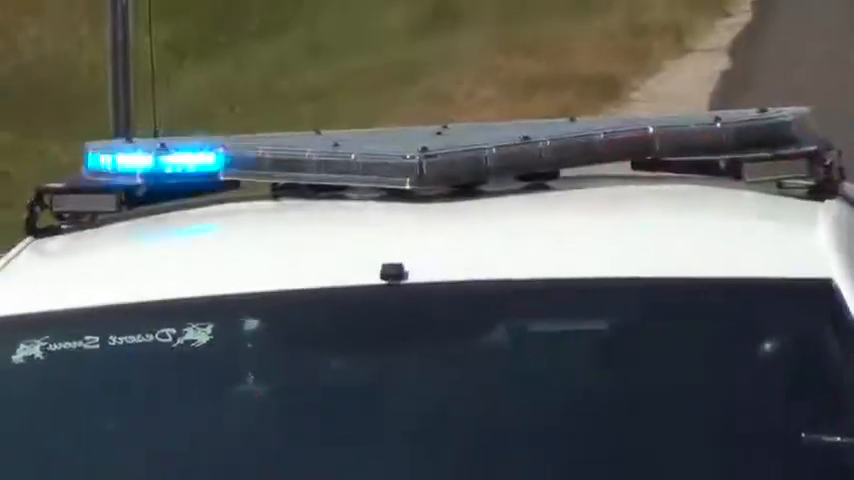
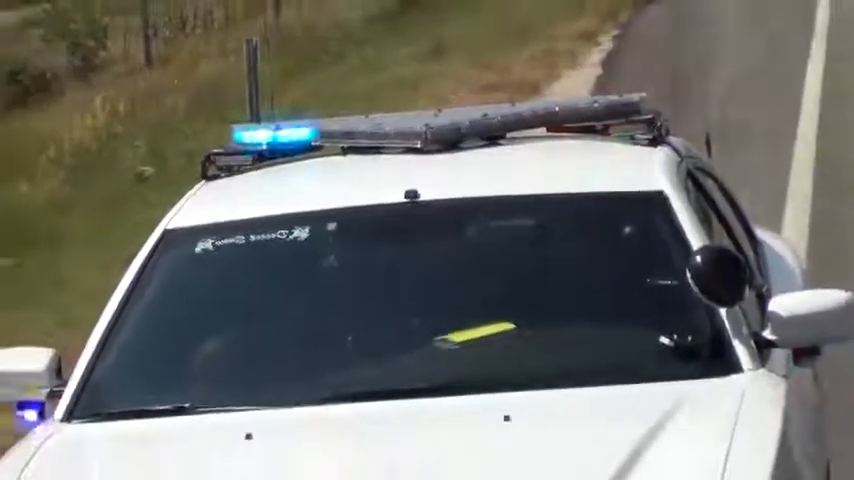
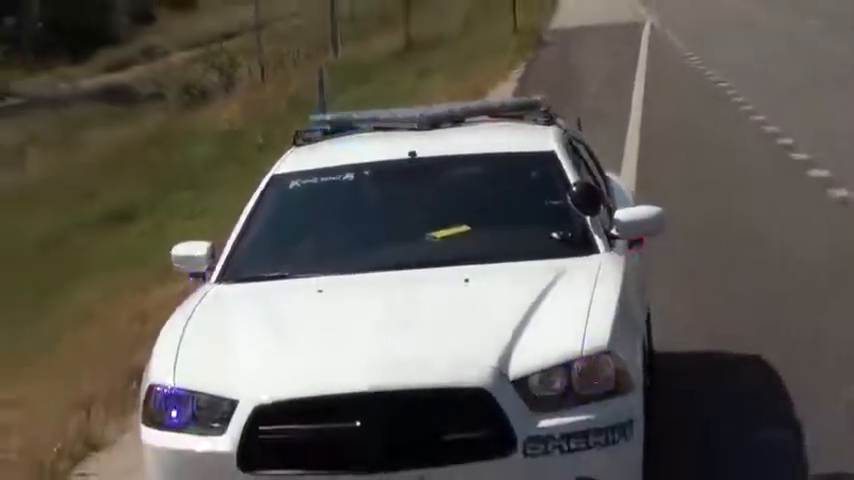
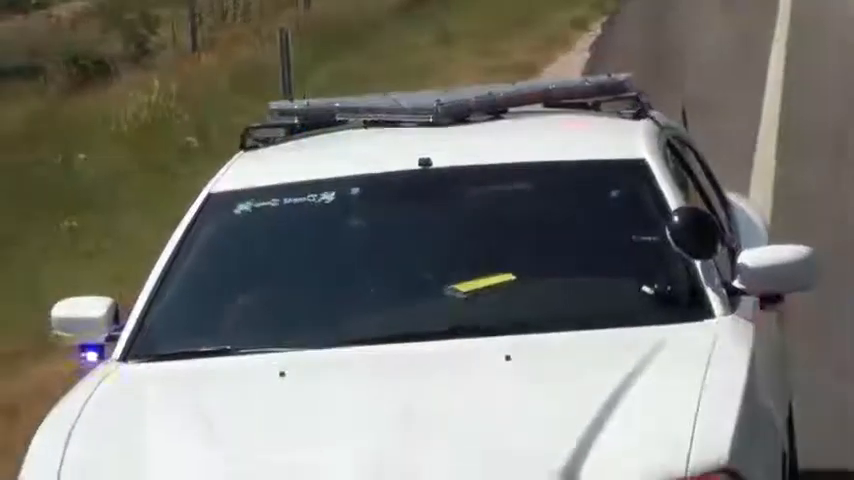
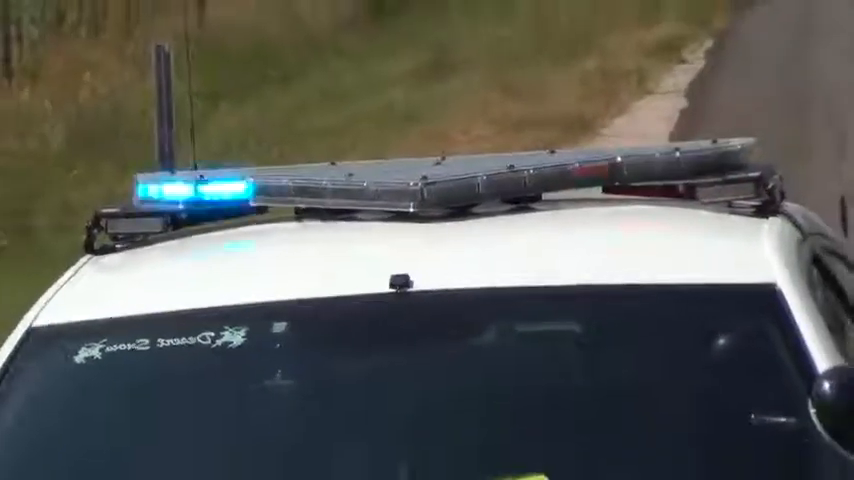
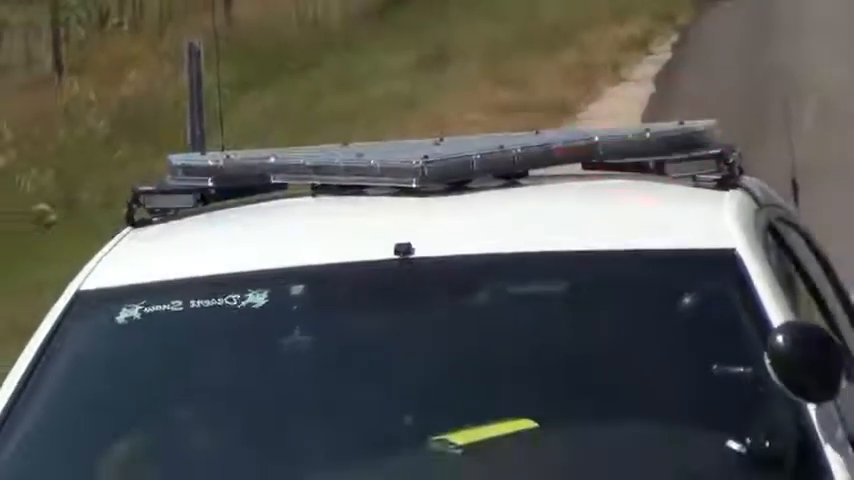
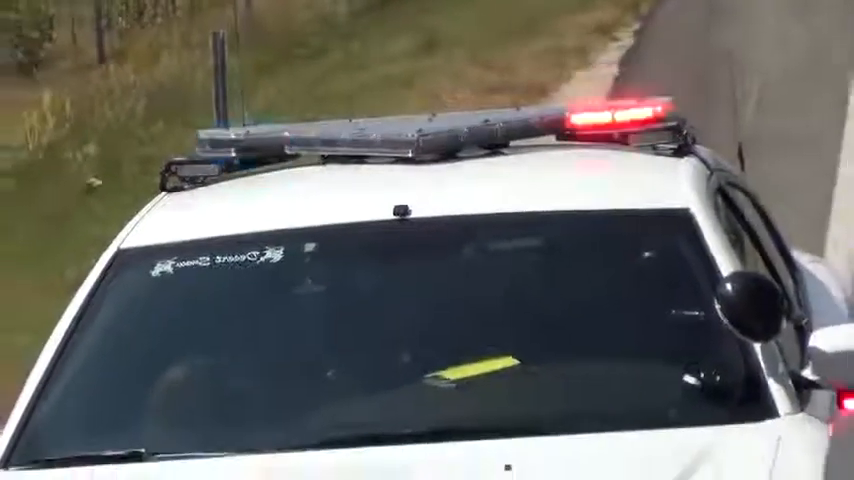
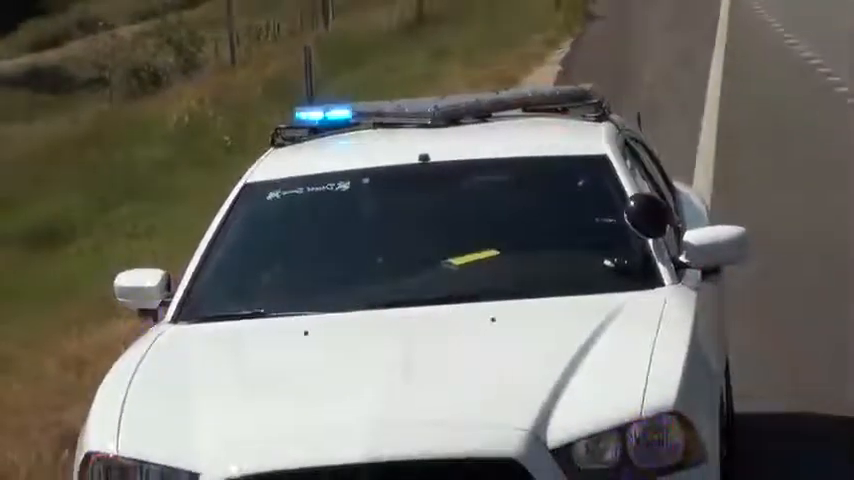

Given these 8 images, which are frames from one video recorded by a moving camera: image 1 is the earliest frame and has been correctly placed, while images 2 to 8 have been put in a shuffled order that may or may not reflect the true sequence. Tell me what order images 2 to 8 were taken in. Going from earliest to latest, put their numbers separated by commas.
5, 6, 7, 2, 4, 8, 3
